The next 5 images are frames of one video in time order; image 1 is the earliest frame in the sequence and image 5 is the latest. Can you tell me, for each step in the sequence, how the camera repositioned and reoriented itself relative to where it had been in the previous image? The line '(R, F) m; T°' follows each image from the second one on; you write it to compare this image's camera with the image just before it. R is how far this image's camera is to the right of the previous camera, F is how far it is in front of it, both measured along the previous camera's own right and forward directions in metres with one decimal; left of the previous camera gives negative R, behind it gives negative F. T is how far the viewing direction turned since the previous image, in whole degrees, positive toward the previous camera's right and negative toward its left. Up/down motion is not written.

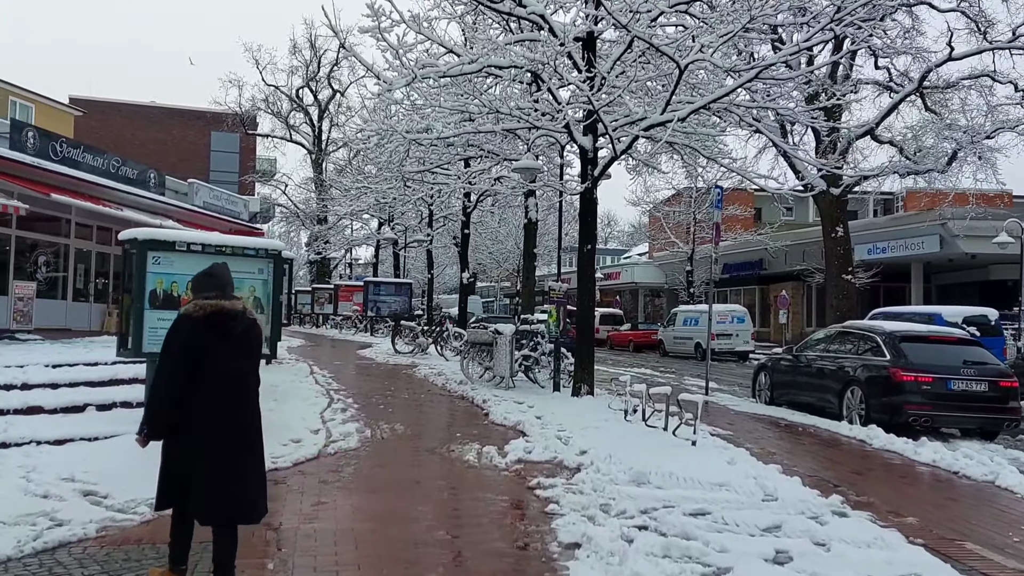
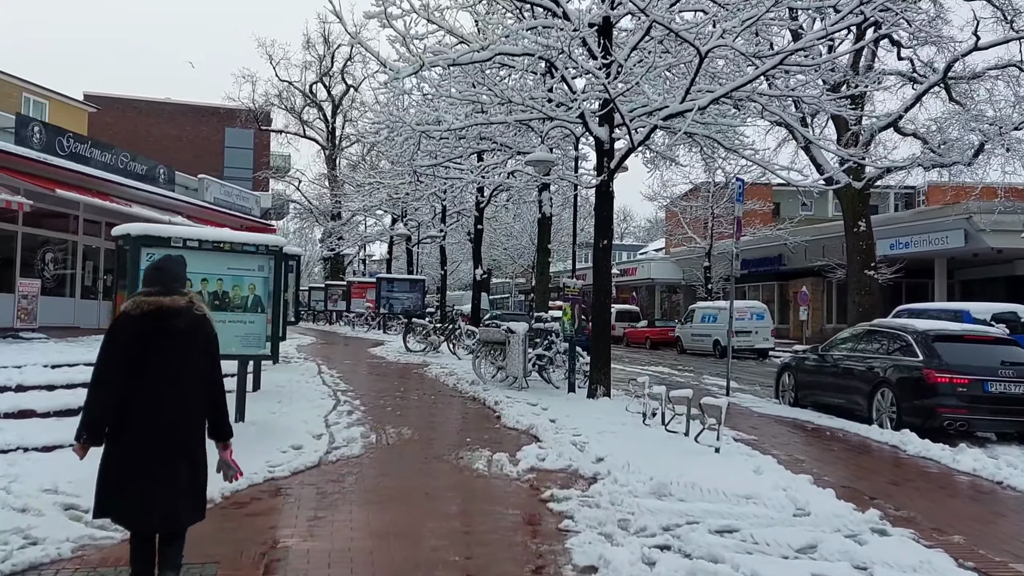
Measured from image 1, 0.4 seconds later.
(0.0, +0.5) m; -1°
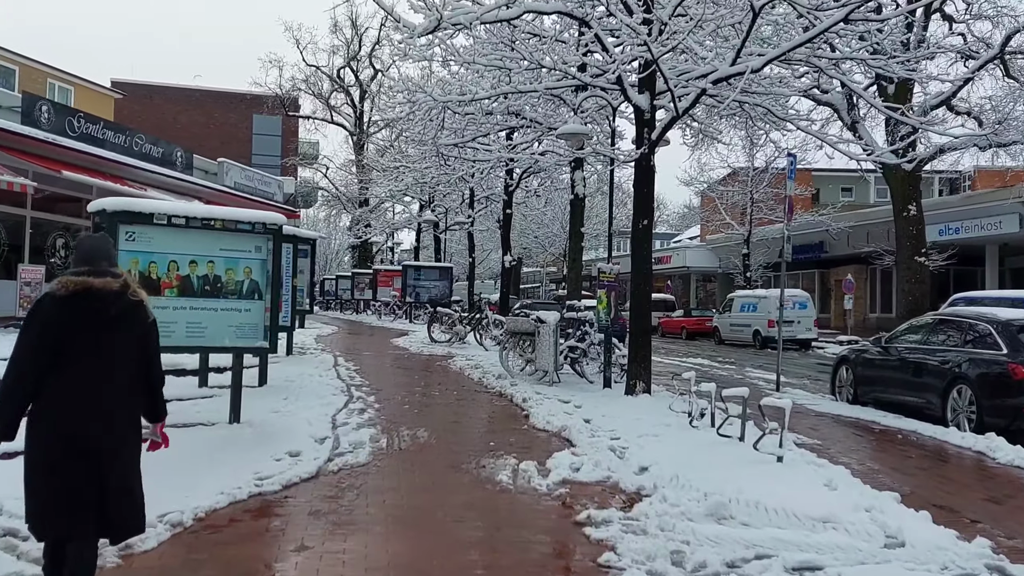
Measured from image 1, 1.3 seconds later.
(0.0, +1.1) m; -2°
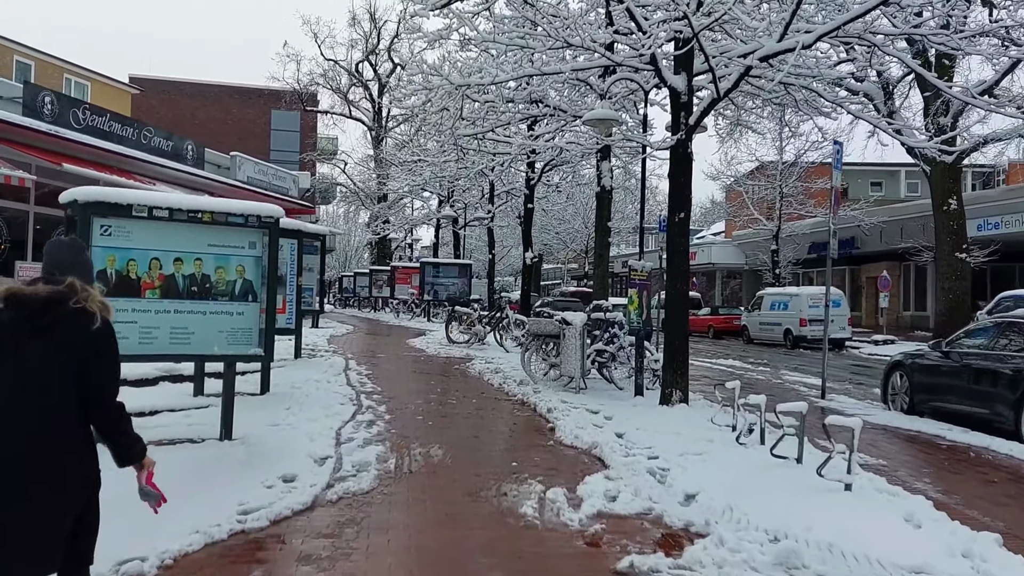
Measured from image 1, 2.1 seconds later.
(0.0, +0.9) m; -1°
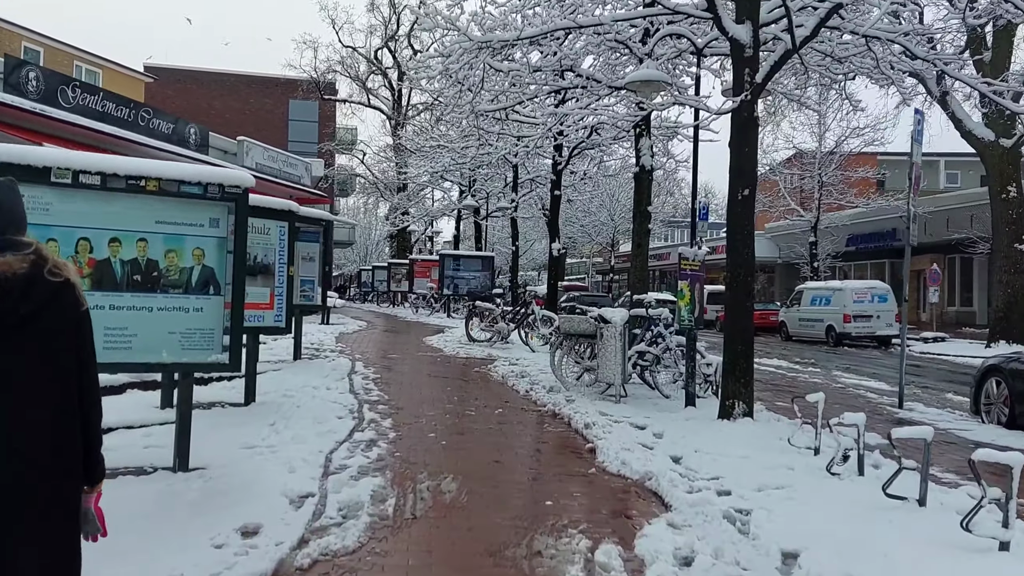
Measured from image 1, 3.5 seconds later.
(-0.1, +1.5) m; -1°
